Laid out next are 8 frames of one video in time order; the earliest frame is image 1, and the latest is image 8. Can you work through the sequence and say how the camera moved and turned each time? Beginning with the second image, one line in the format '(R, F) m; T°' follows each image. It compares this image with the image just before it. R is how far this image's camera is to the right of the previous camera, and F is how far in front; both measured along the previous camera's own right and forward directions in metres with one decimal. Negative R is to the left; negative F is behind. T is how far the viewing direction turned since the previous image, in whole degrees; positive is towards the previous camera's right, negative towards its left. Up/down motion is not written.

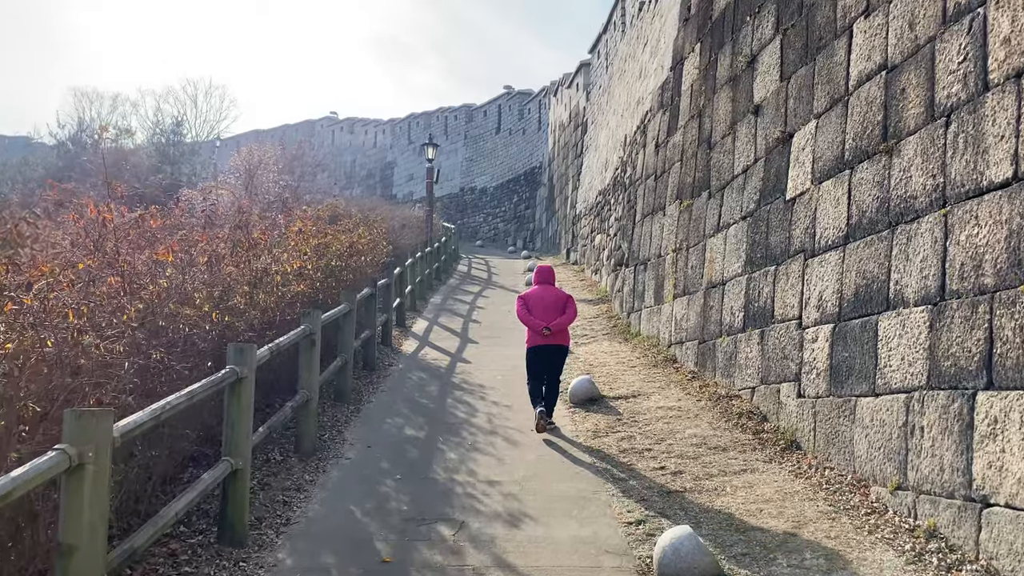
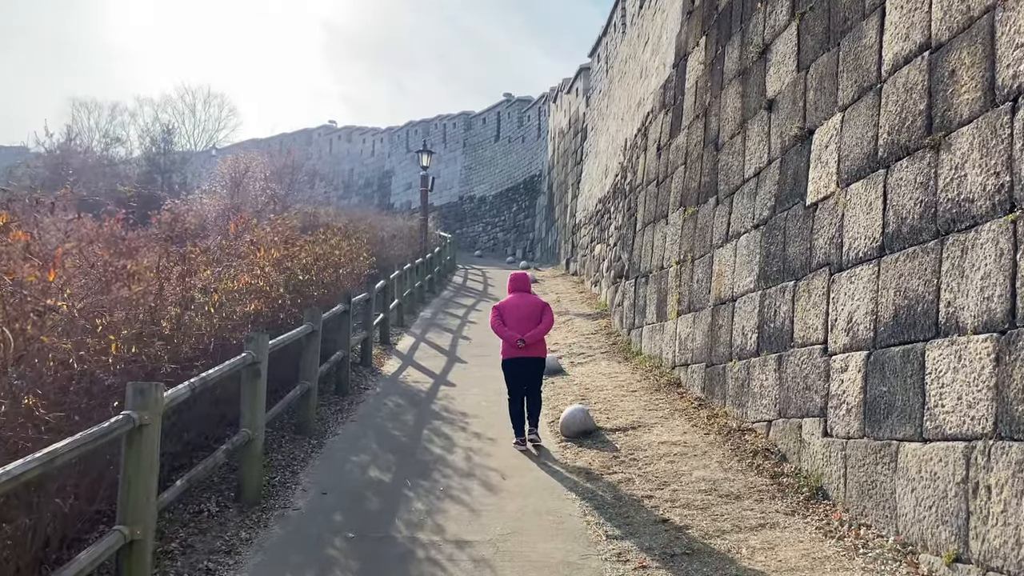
(+0.1, +0.7) m; 0°
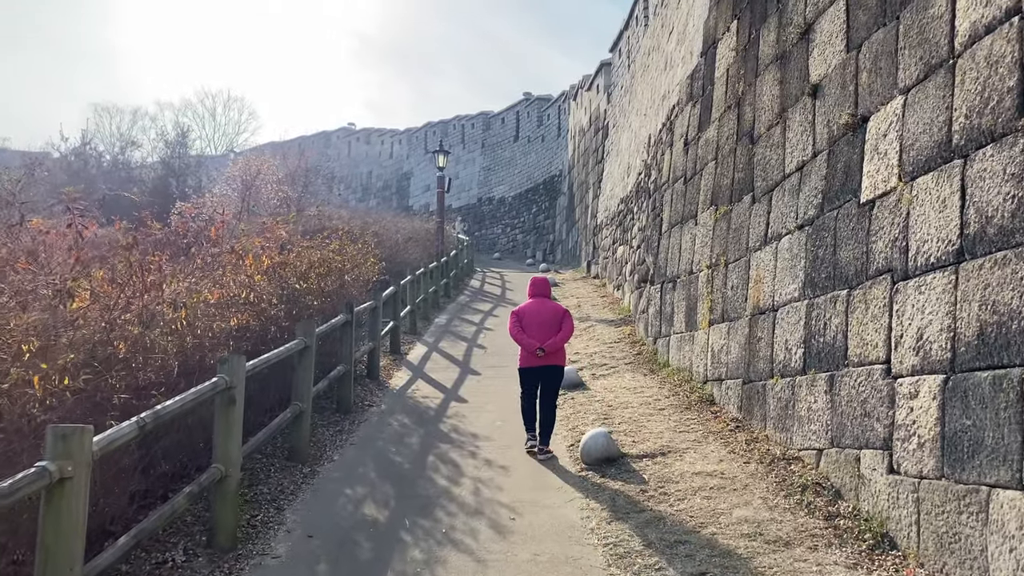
(0.0, +0.6) m; -1°
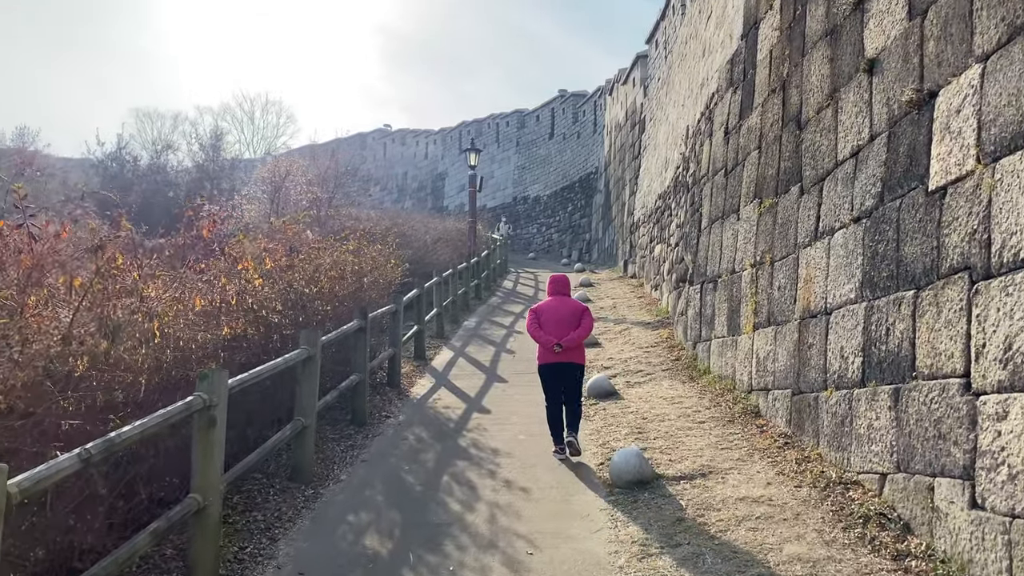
(+0.1, +0.5) m; -3°
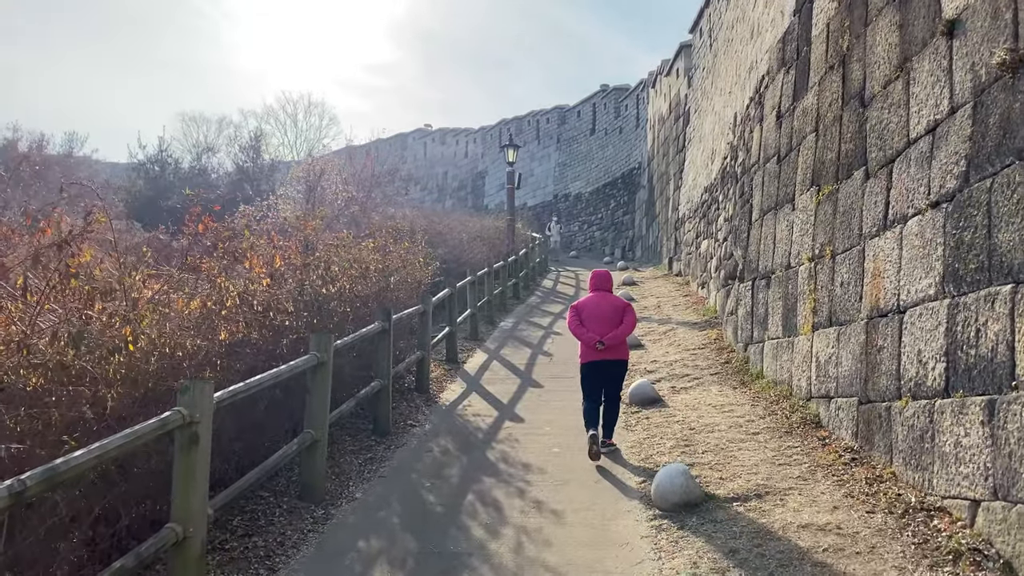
(+0.1, +0.5) m; -3°
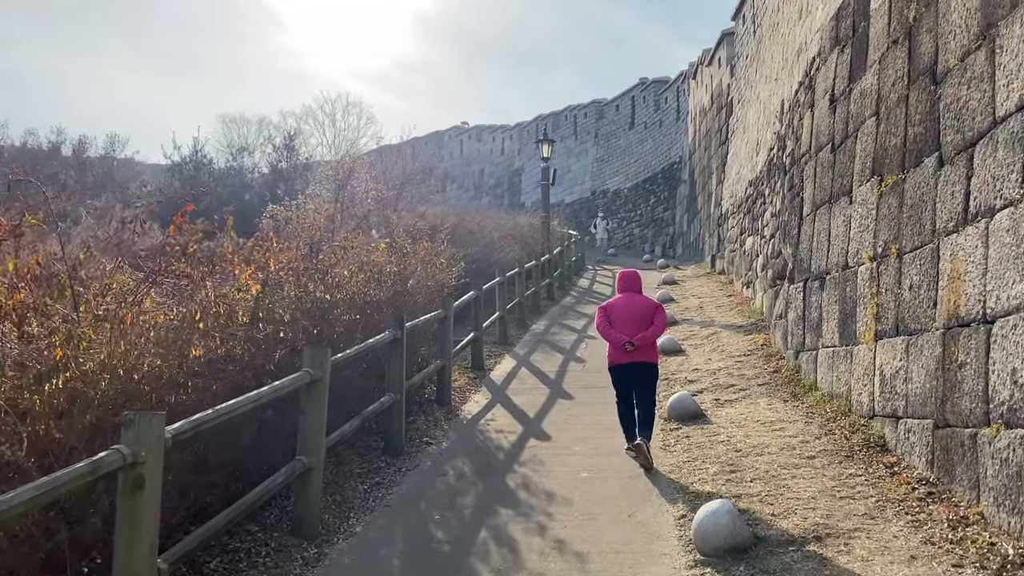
(+0.1, +0.5) m; -3°
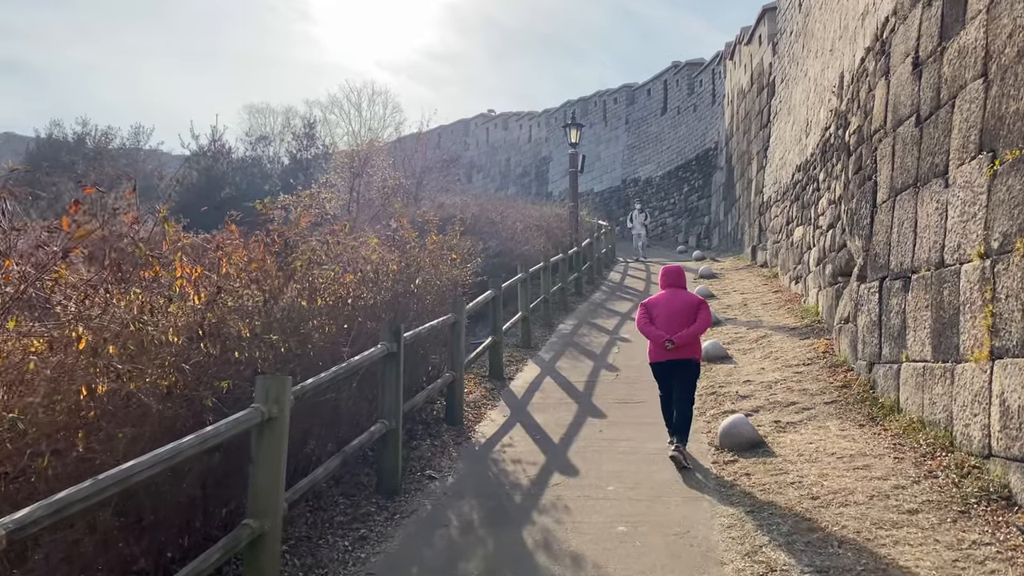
(0.0, +0.9) m; -2°
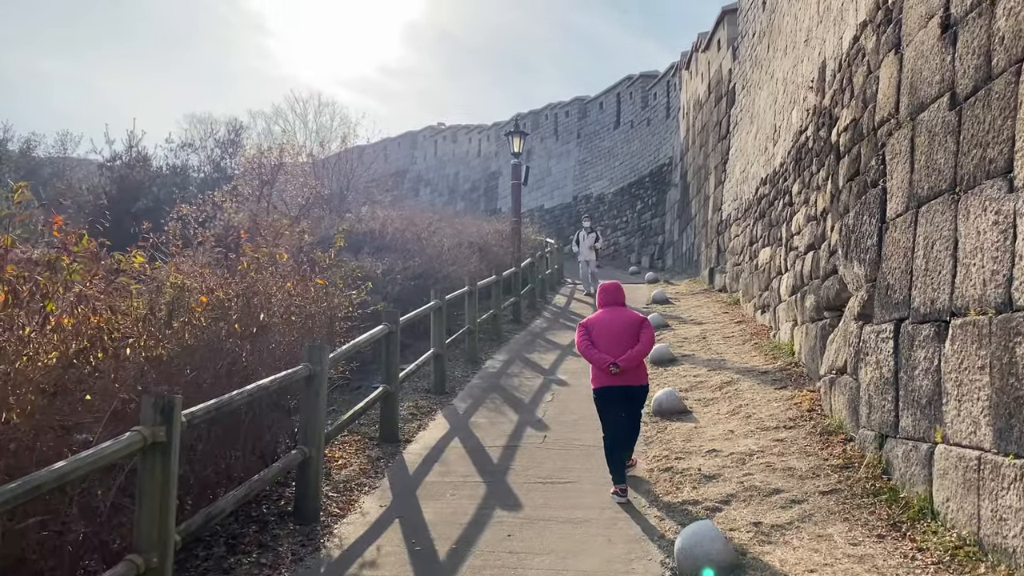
(+0.4, +1.5) m; +3°
